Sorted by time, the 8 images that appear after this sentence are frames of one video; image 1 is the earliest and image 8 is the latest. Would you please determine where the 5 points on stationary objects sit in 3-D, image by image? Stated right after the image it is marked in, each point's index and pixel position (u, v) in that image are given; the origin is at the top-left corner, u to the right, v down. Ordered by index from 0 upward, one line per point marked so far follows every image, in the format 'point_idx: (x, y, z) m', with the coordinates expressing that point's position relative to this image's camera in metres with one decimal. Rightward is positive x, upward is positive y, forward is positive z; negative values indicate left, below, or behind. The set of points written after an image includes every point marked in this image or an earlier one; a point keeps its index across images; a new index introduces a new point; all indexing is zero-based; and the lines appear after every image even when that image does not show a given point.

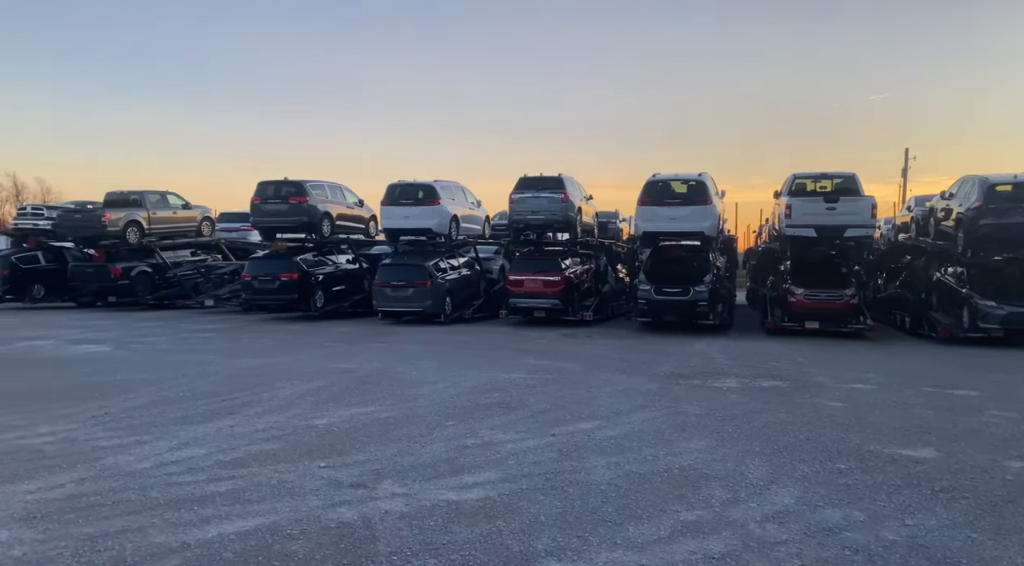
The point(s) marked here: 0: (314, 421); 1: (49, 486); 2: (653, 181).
0: (-1.9, -1.3, +7.5) m
1: (-3.0, -1.3, +5.2) m
2: (+3.4, +2.5, +19.3) m
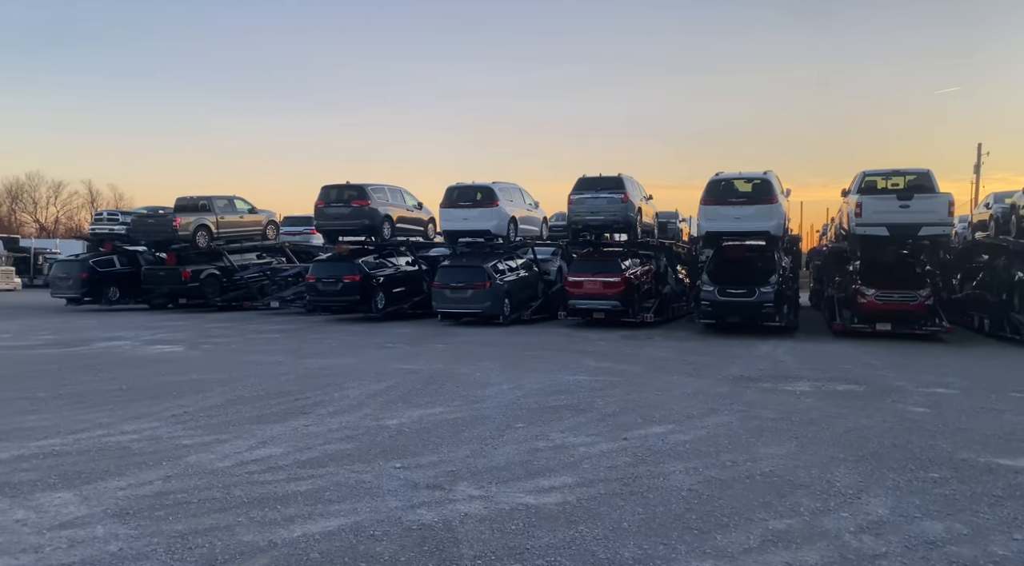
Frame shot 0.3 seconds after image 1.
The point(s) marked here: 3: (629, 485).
0: (-1.2, -1.3, +7.6) m
1: (-2.5, -1.4, +5.4) m
2: (+4.9, +2.5, +19.0) m
3: (+0.7, -1.2, +4.9) m
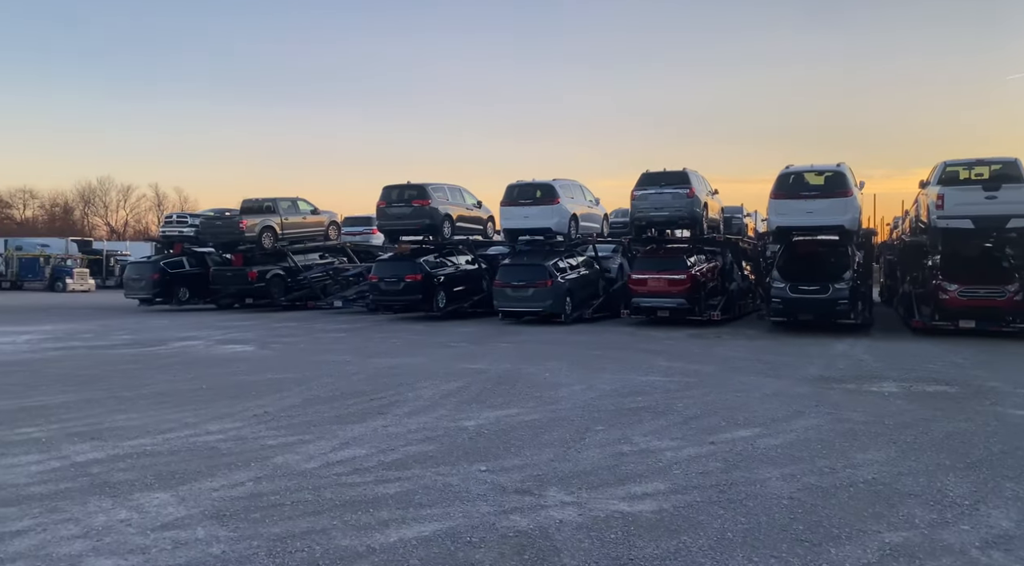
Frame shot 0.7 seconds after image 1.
0: (-0.5, -1.3, +7.6) m
1: (-1.9, -1.4, +5.4) m
2: (+6.4, +2.6, +18.5) m
3: (+1.3, -1.3, +4.7) m
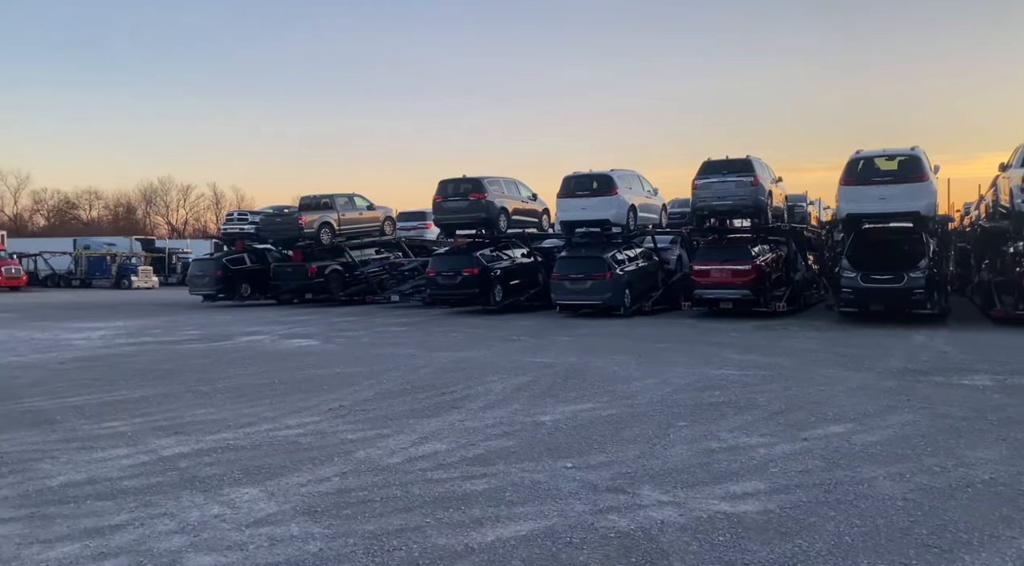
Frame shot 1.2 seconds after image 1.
0: (+0.3, -1.3, +7.5) m
1: (-1.3, -1.4, +5.4) m
2: (+7.8, +2.8, +17.9) m
3: (+1.8, -1.2, +4.5) m
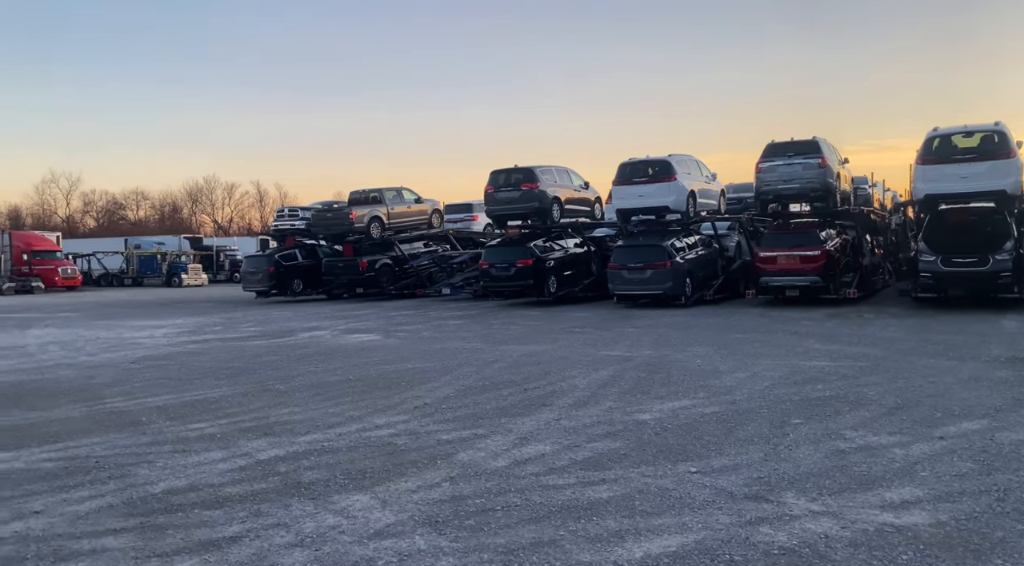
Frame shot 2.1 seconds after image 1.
0: (+1.1, -1.2, +7.1) m
1: (-0.6, -1.3, +5.2) m
2: (+9.1, +3.1, +17.1) m
3: (+2.5, -1.1, +4.1) m
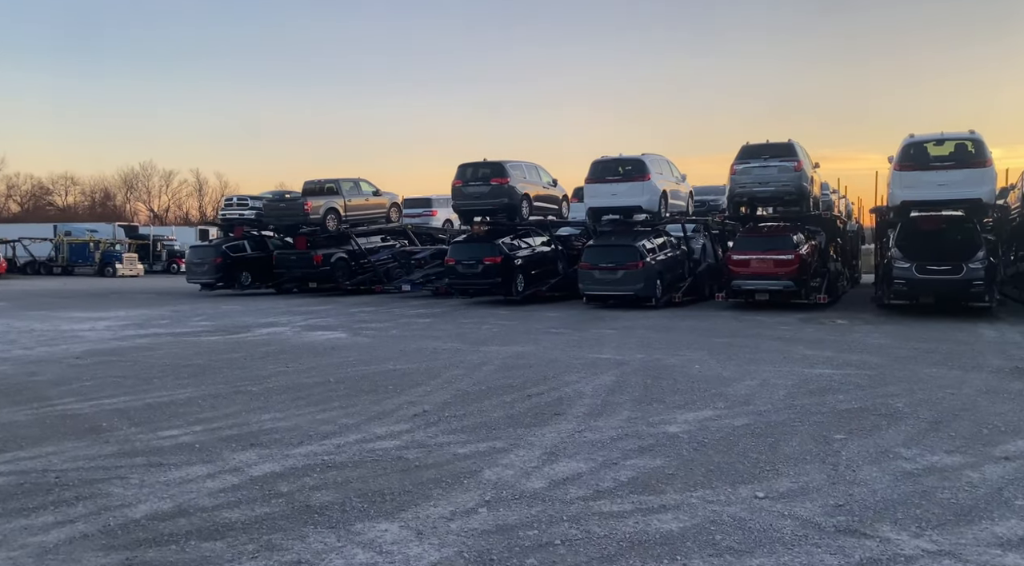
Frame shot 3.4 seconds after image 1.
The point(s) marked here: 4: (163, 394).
0: (+1.3, -1.2, +6.6) m
1: (-0.3, -1.3, +4.5) m
2: (+8.6, +3.0, +17.1) m
3: (+2.9, -1.2, +3.7) m
4: (-4.0, -1.3, +9.0) m
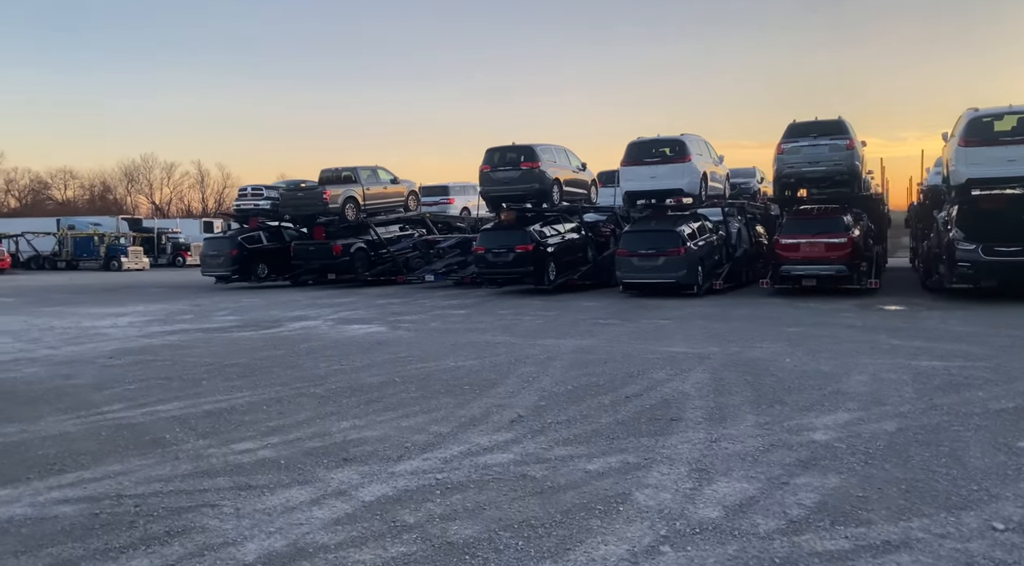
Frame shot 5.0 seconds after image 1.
0: (+2.2, -1.1, +5.8) m
1: (+0.6, -1.3, +3.7) m
2: (+9.5, +3.3, +16.2) m
3: (+3.8, -1.1, +2.9) m
4: (-3.1, -1.2, +8.3) m
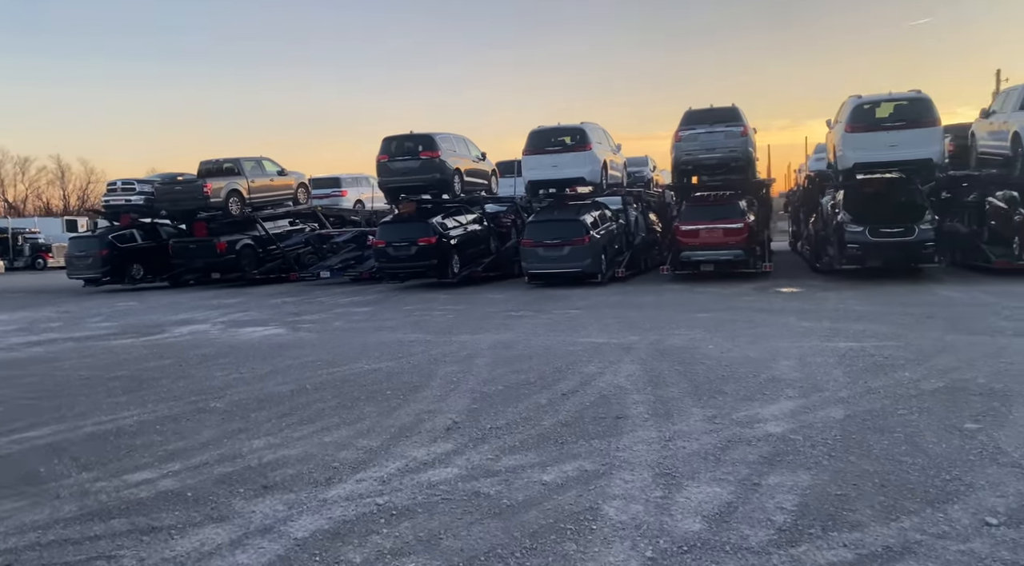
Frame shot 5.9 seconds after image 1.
0: (+1.7, -1.0, +5.6) m
1: (+0.5, -1.2, +3.3) m
2: (+7.4, +3.8, +16.9) m
3: (+3.7, -1.0, +2.9) m
4: (-3.8, -1.3, +7.3) m
